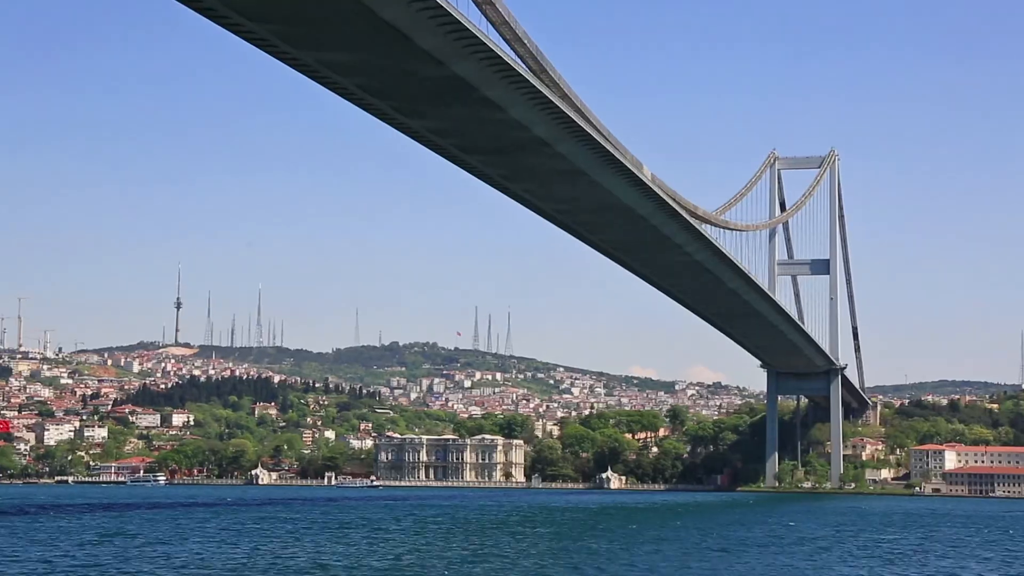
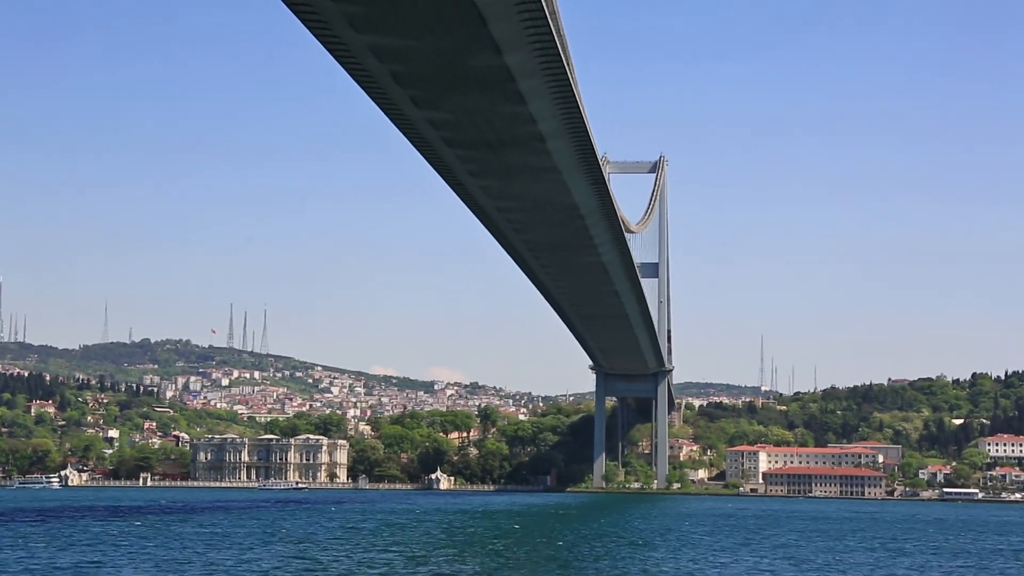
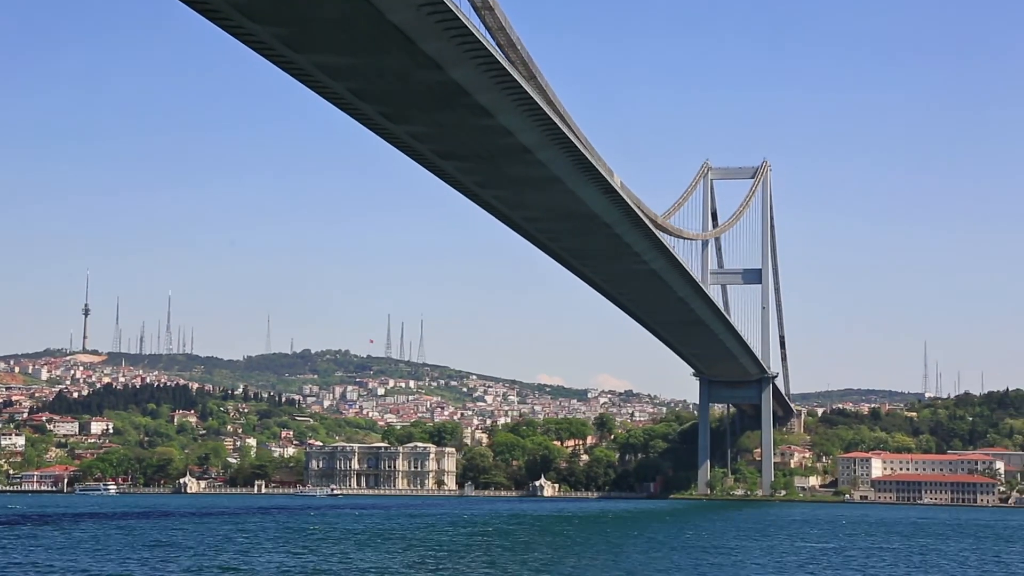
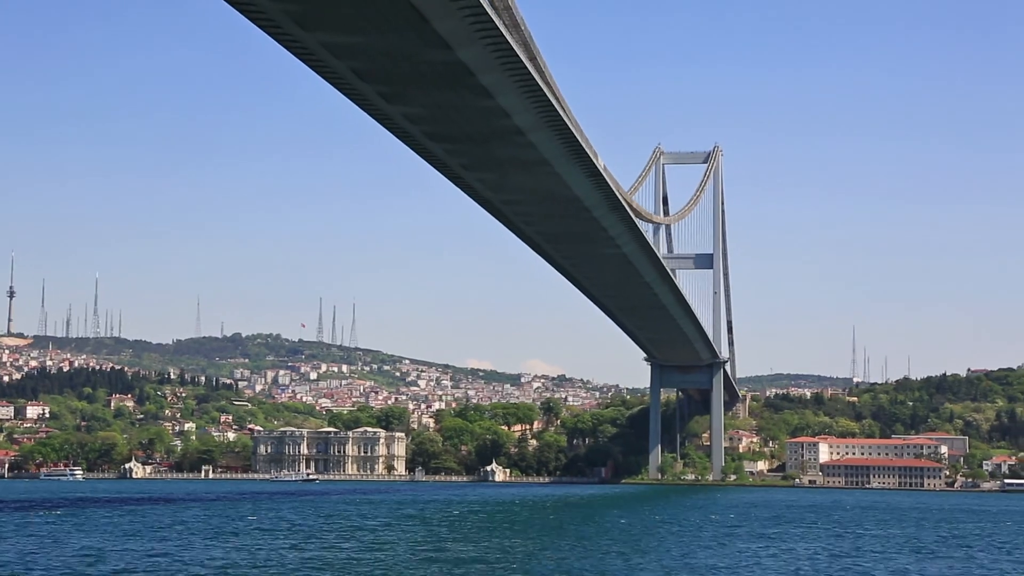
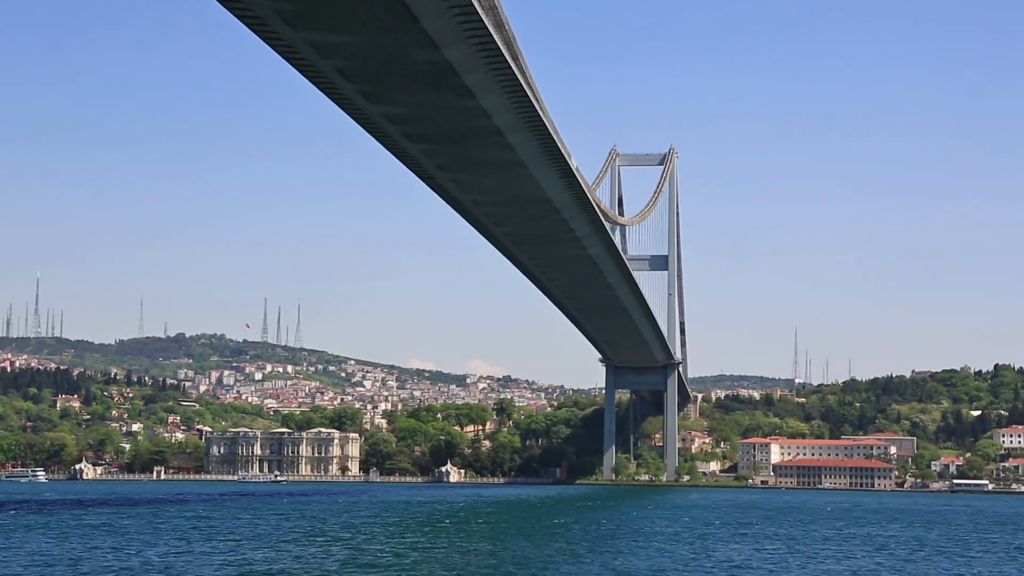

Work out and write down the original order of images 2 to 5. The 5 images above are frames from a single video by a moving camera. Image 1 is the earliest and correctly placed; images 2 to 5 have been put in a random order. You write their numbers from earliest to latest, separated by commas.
3, 4, 5, 2
